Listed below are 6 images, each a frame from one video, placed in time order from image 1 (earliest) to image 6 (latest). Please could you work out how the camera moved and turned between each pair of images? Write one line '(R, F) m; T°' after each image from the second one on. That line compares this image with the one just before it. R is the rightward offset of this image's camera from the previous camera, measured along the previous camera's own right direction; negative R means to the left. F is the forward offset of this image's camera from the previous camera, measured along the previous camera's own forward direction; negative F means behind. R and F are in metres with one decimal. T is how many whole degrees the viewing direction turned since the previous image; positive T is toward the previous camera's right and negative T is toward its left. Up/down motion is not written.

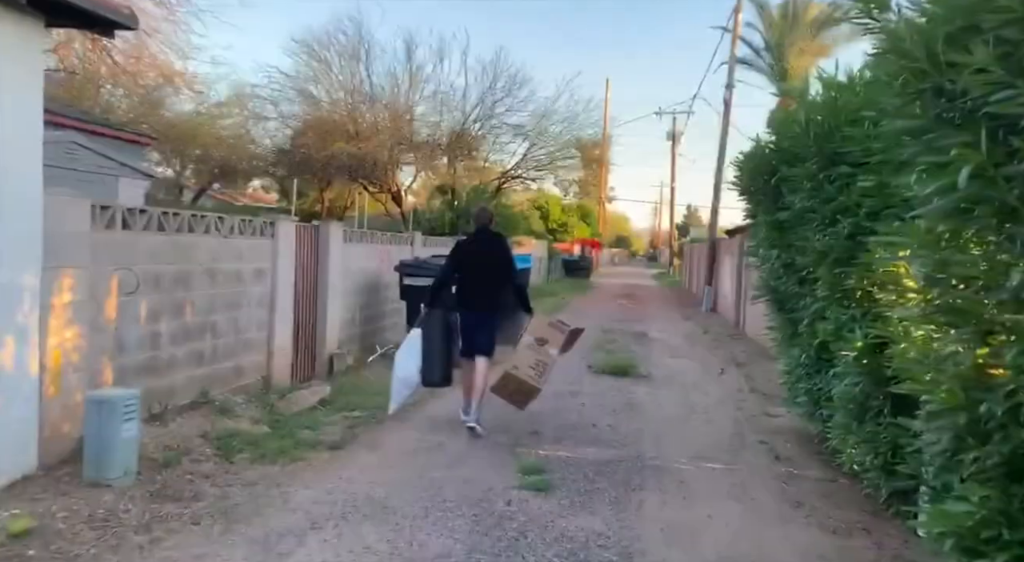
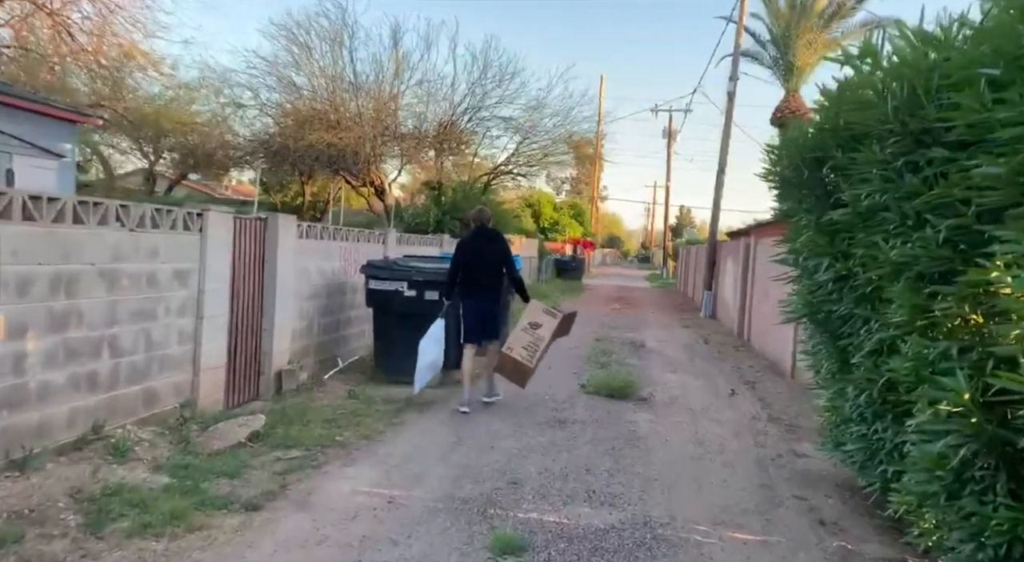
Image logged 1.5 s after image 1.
(+0.1, +1.4) m; +1°
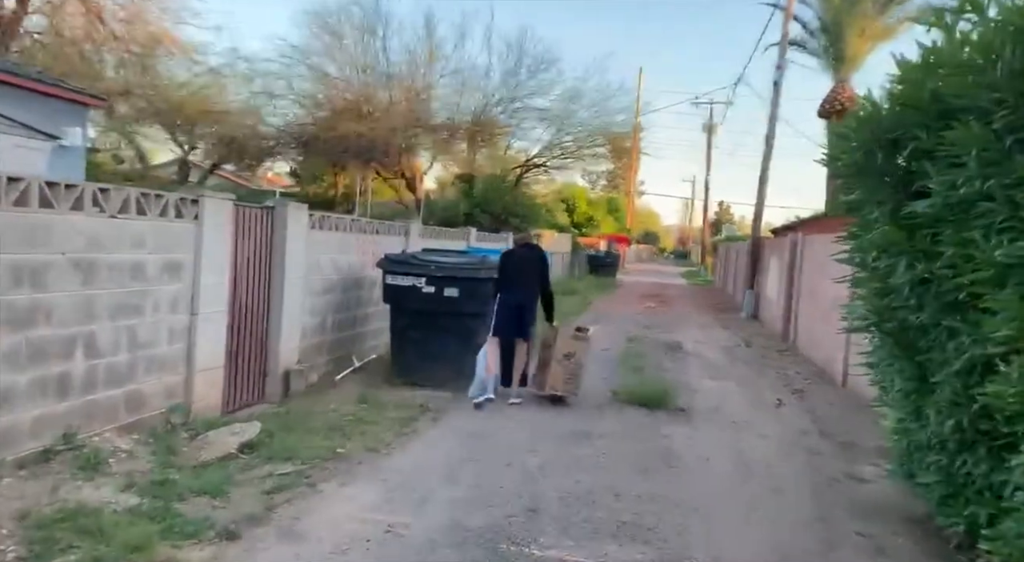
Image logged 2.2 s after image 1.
(+0.1, +0.7) m; -2°
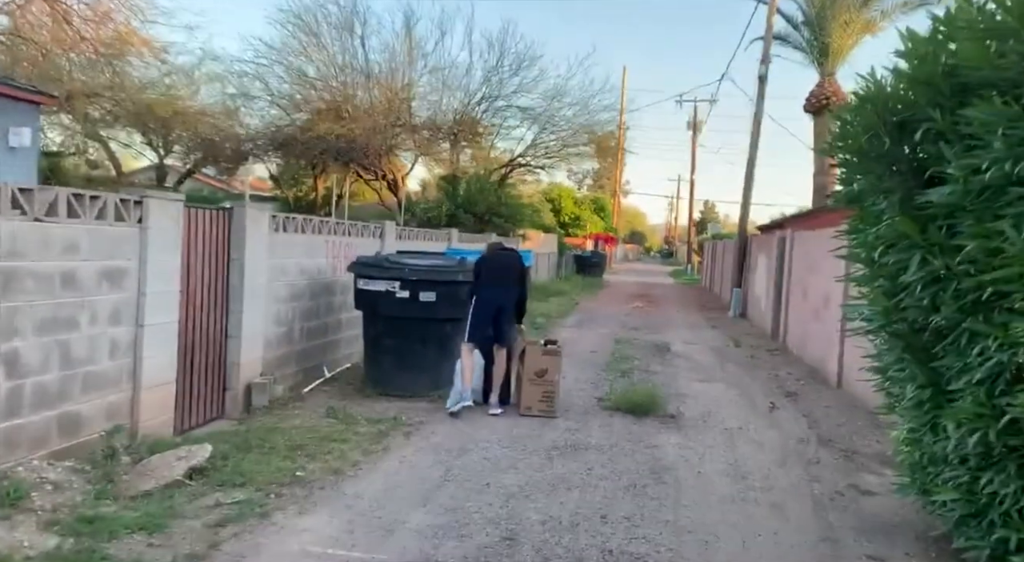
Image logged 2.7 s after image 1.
(+0.1, +0.5) m; +1°
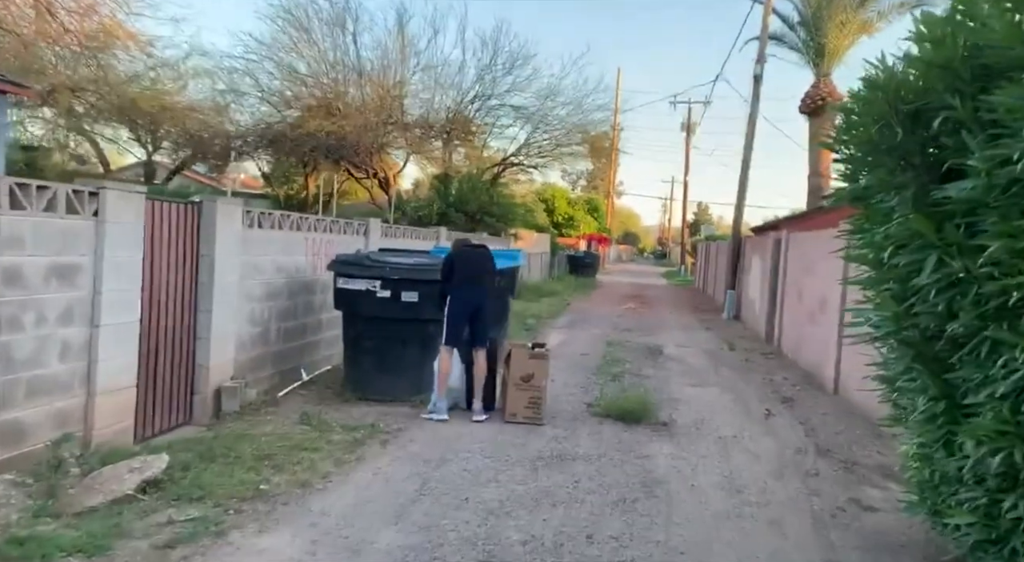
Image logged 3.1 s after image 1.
(+0.1, +0.4) m; 0°
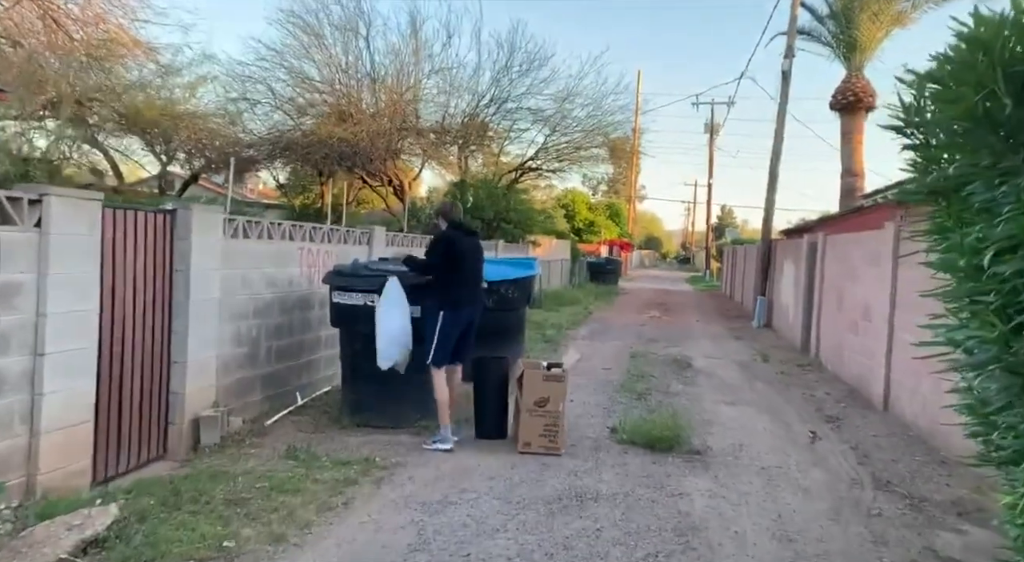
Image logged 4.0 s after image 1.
(+0.1, +0.8) m; -2°
